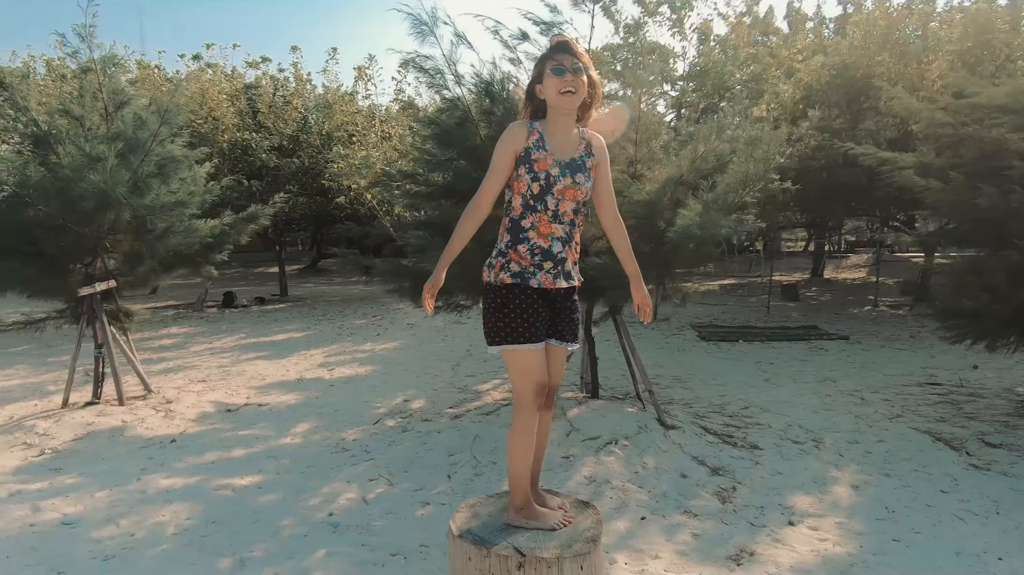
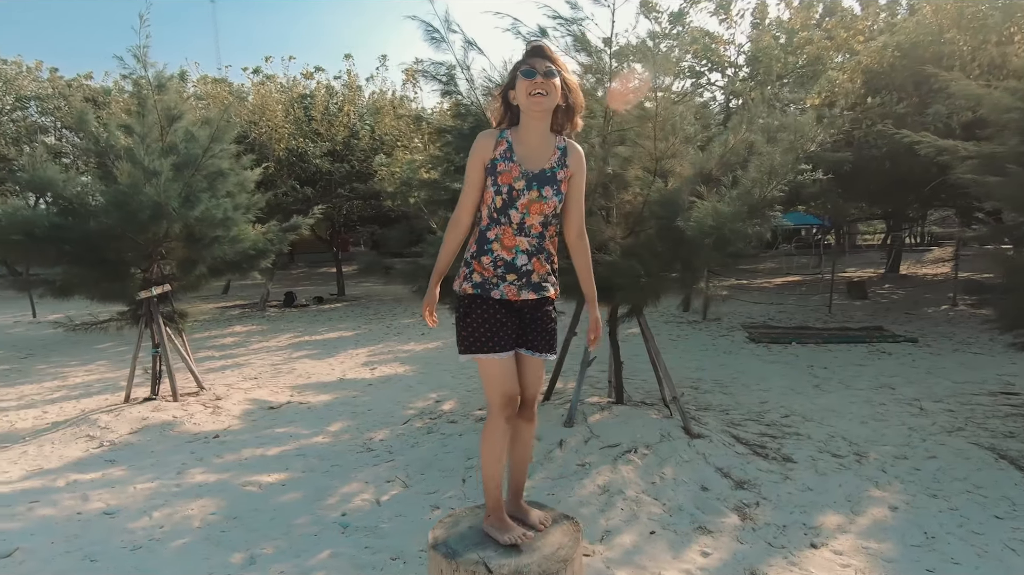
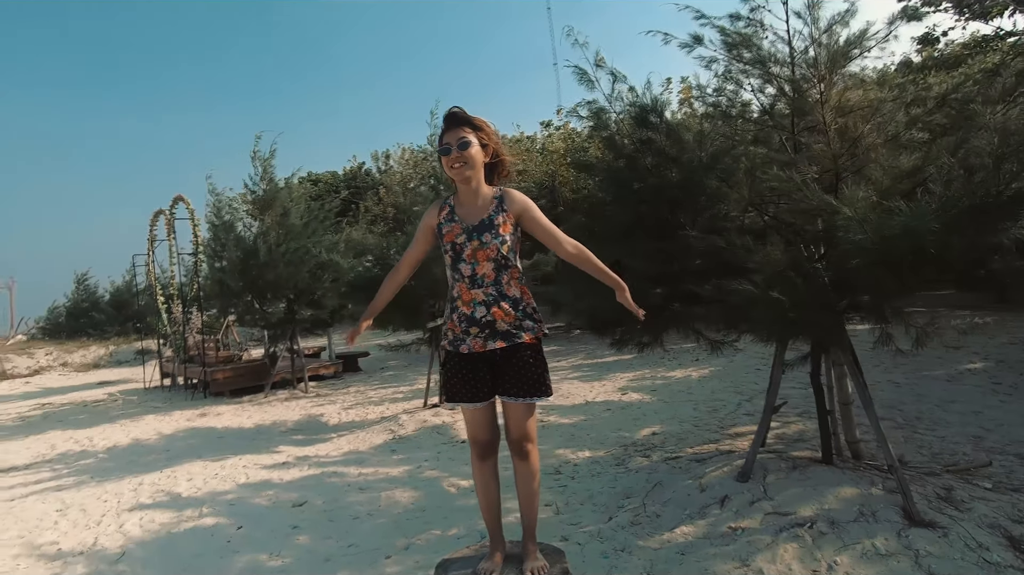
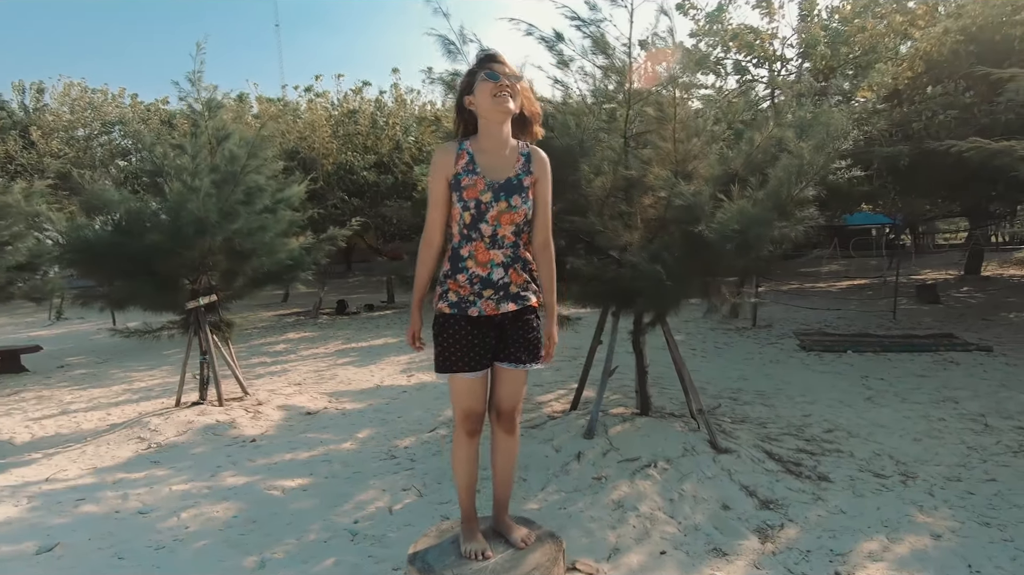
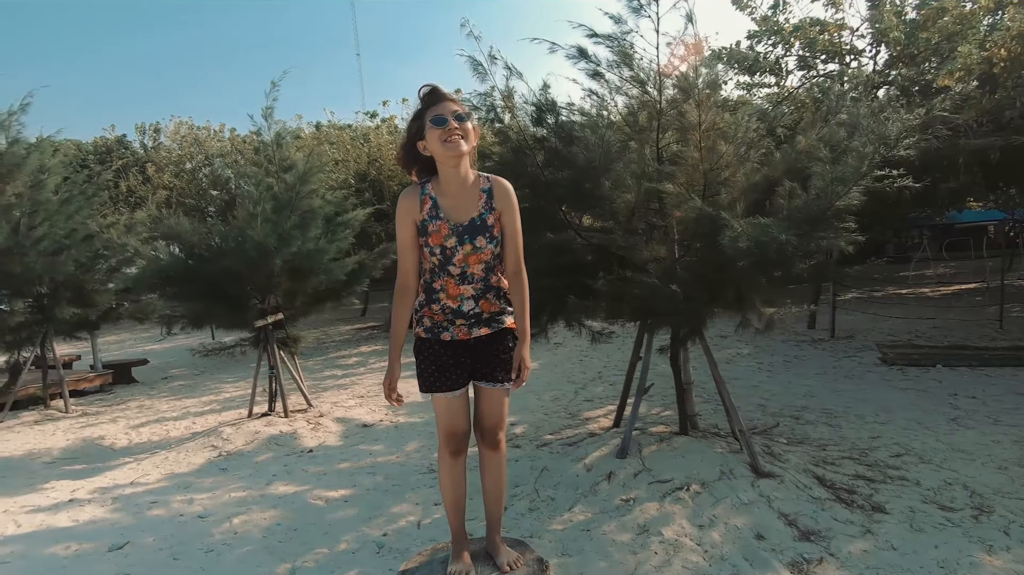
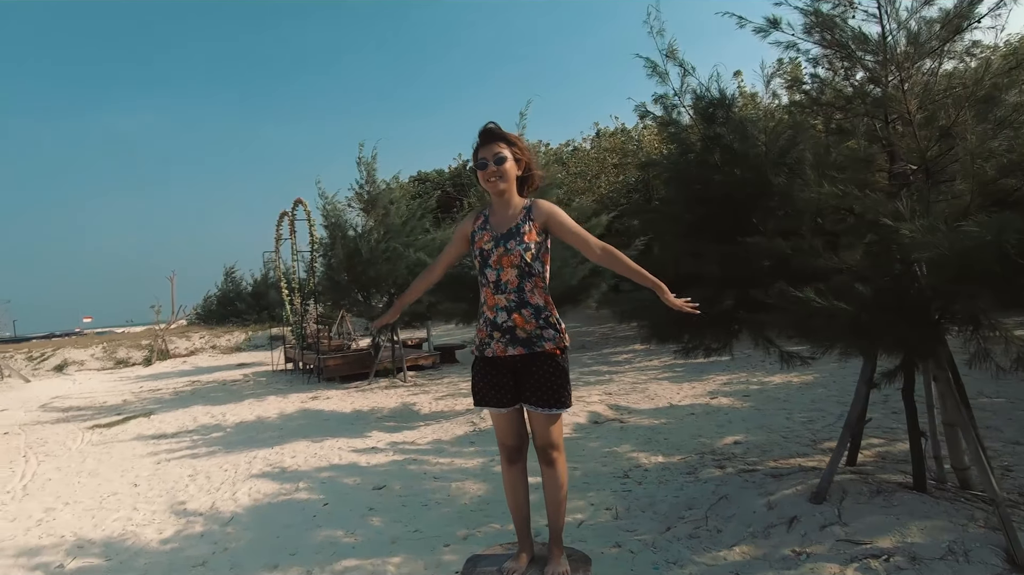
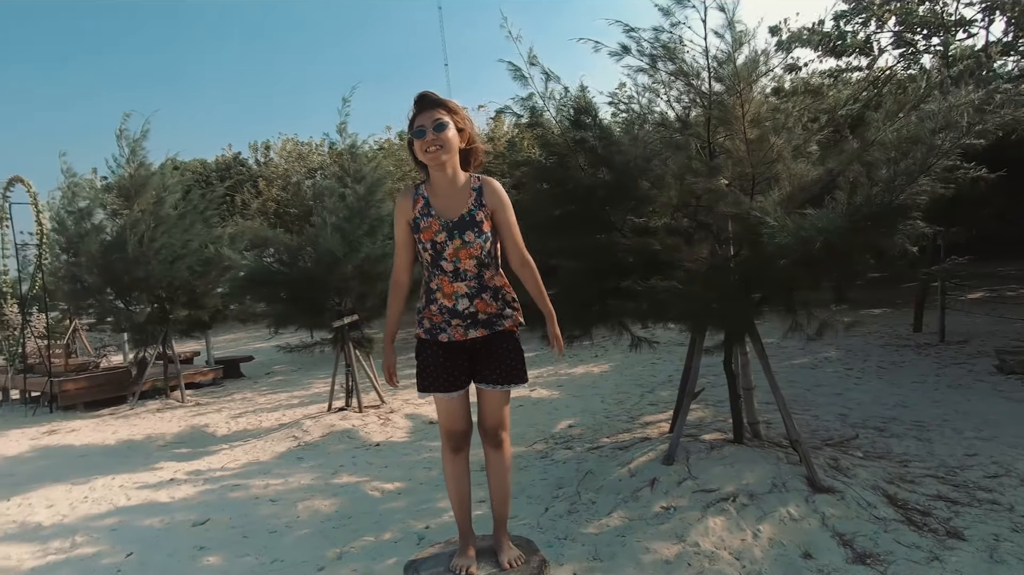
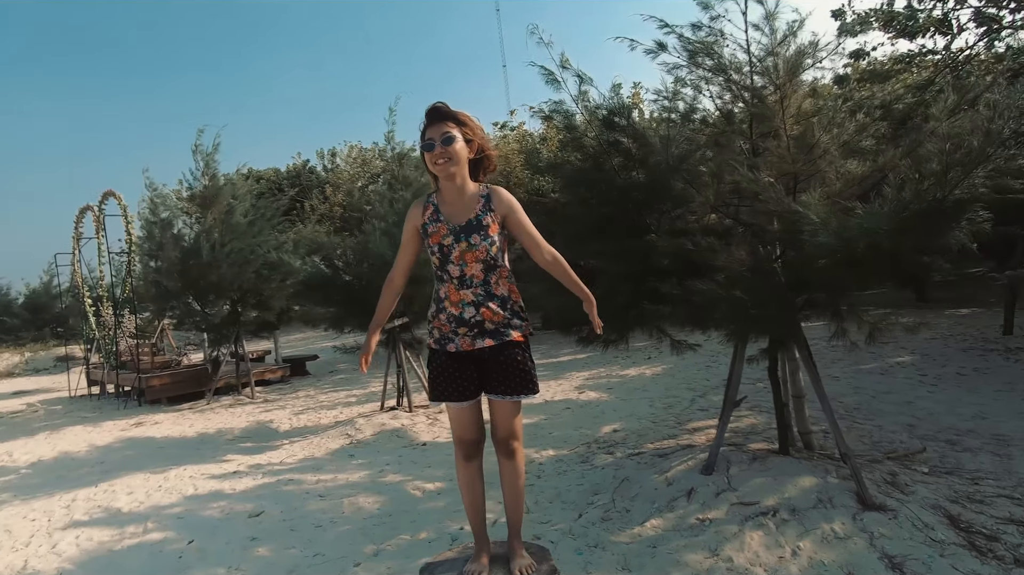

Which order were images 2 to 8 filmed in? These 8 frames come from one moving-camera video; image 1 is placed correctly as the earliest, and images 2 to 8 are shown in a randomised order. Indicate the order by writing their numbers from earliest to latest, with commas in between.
2, 4, 5, 7, 8, 3, 6
